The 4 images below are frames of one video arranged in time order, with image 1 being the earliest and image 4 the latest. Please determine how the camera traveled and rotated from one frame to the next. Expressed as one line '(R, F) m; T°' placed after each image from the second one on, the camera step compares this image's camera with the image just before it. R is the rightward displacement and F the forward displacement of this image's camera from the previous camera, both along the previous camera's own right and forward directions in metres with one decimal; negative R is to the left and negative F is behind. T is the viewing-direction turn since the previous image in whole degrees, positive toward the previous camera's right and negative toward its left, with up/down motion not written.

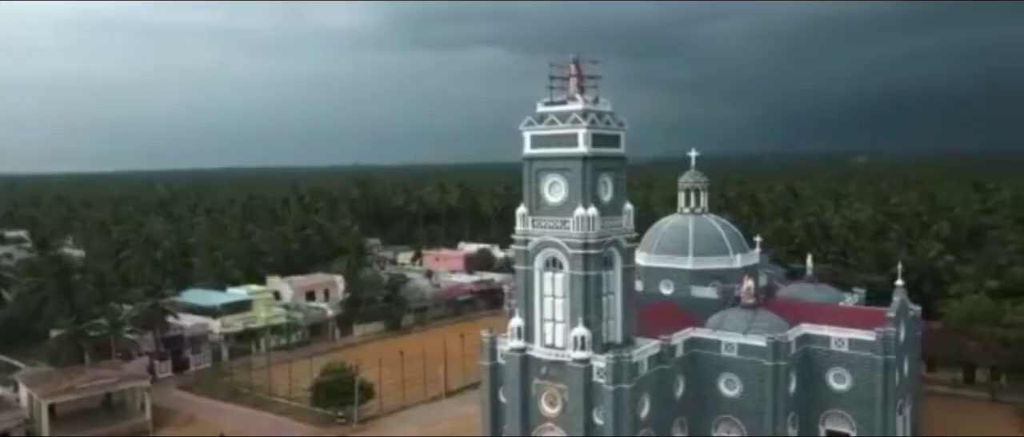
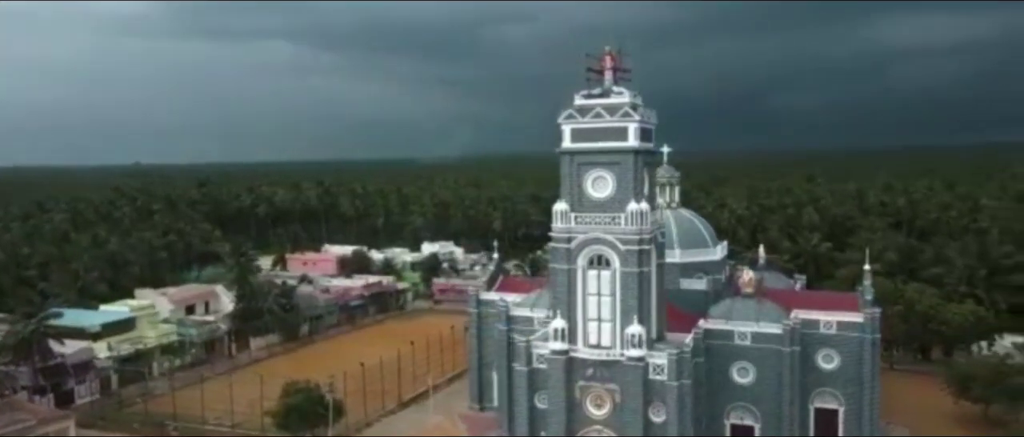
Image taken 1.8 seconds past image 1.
(-7.8, +2.4) m; +15°
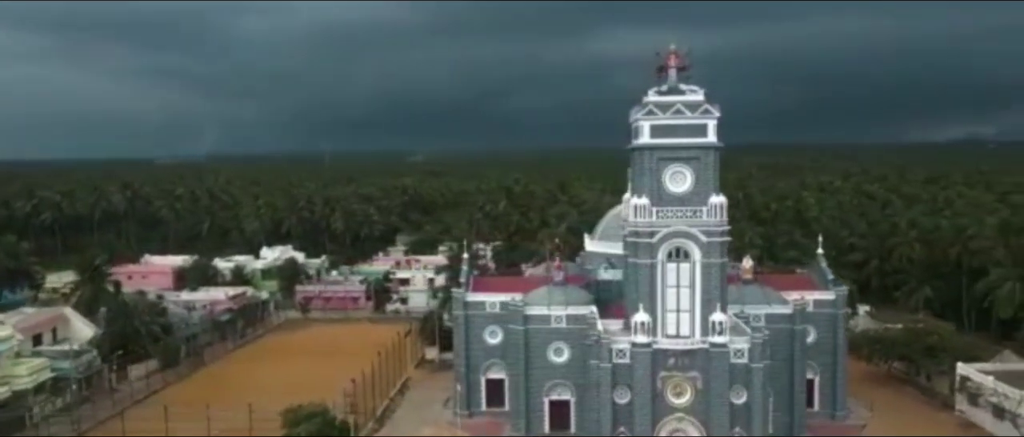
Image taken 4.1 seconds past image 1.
(-10.7, +2.5) m; +19°
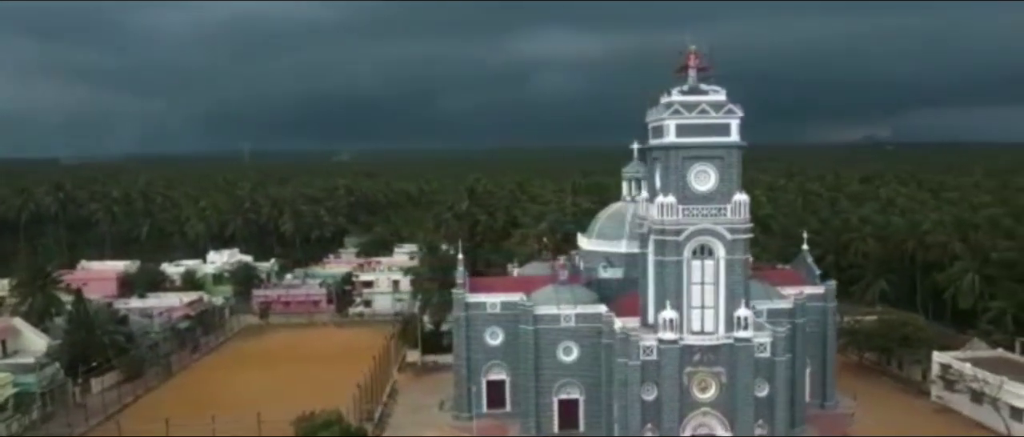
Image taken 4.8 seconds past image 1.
(-3.5, +0.4) m; +6°
